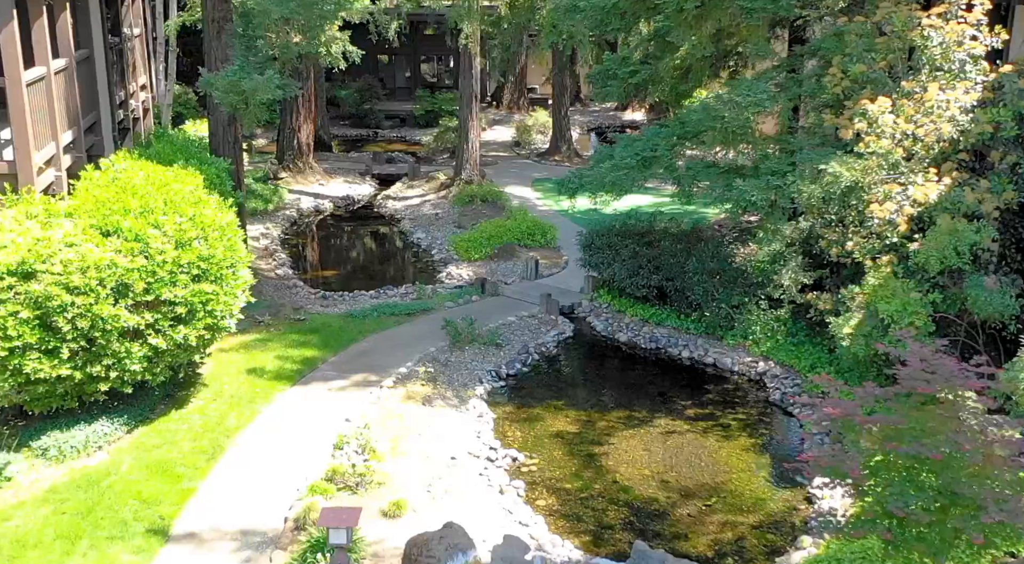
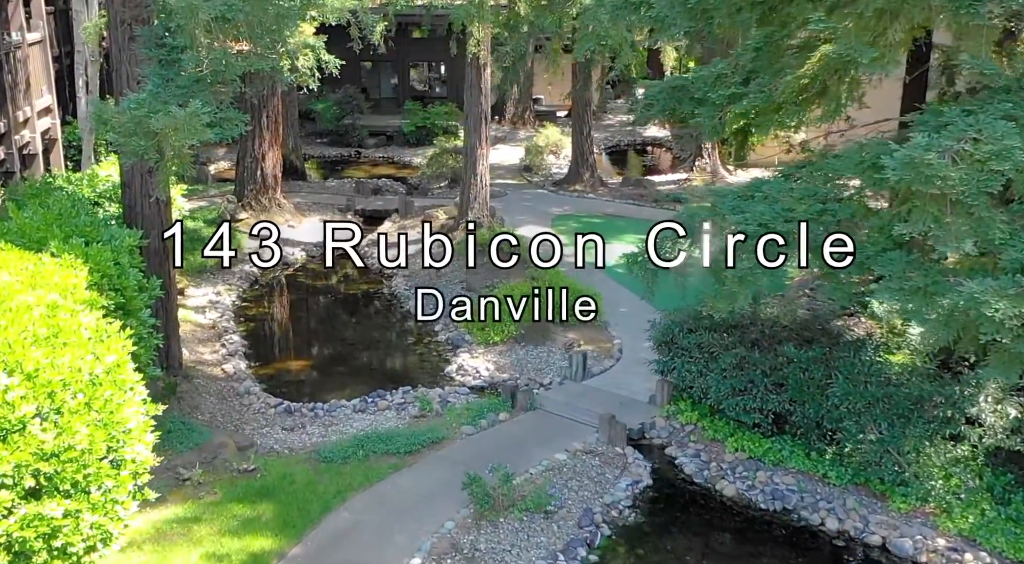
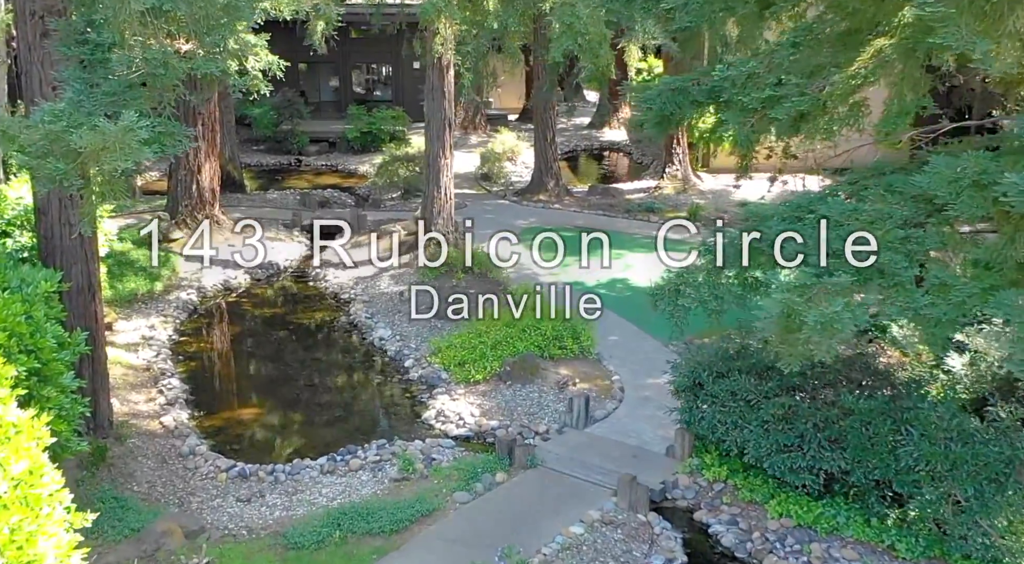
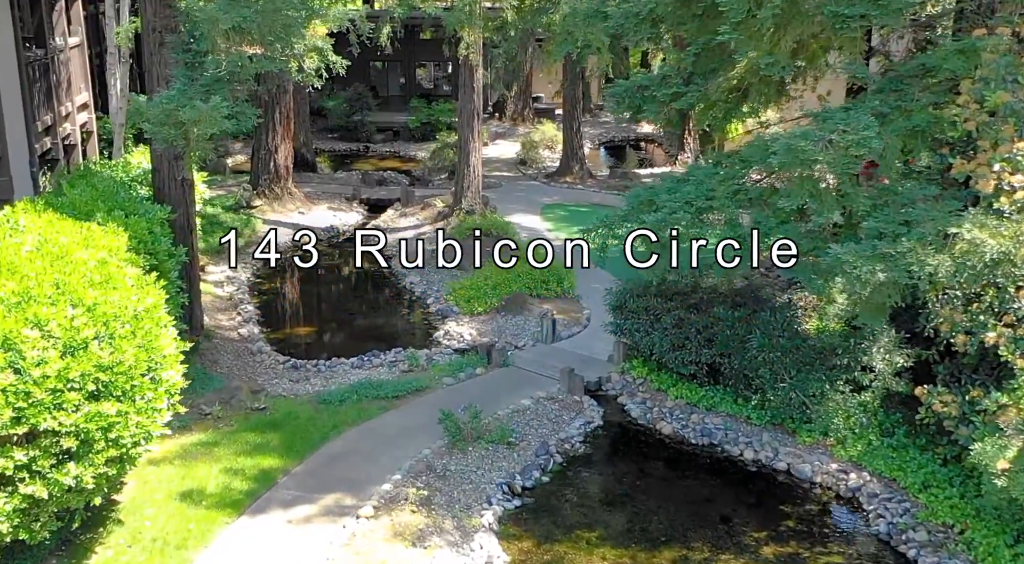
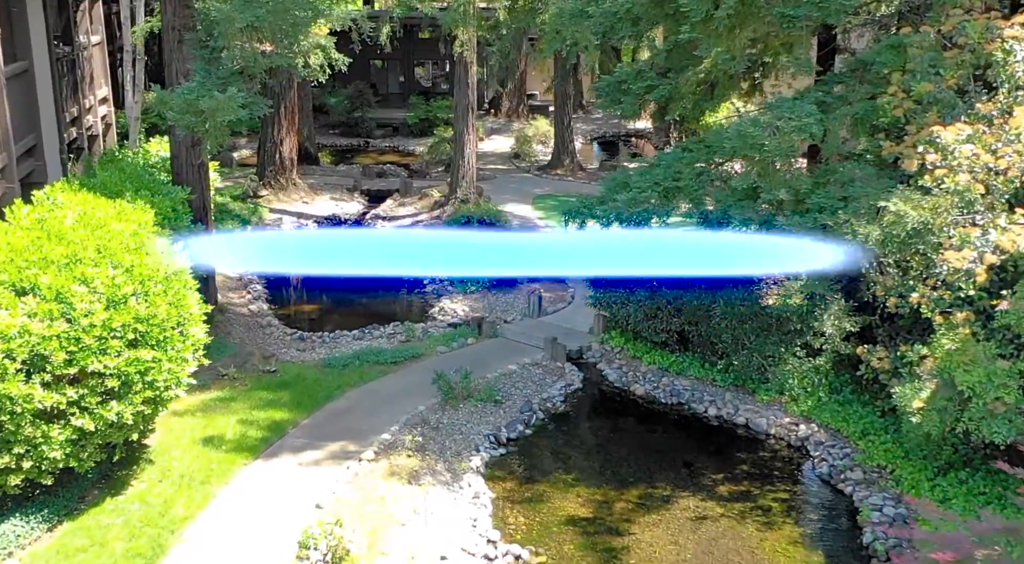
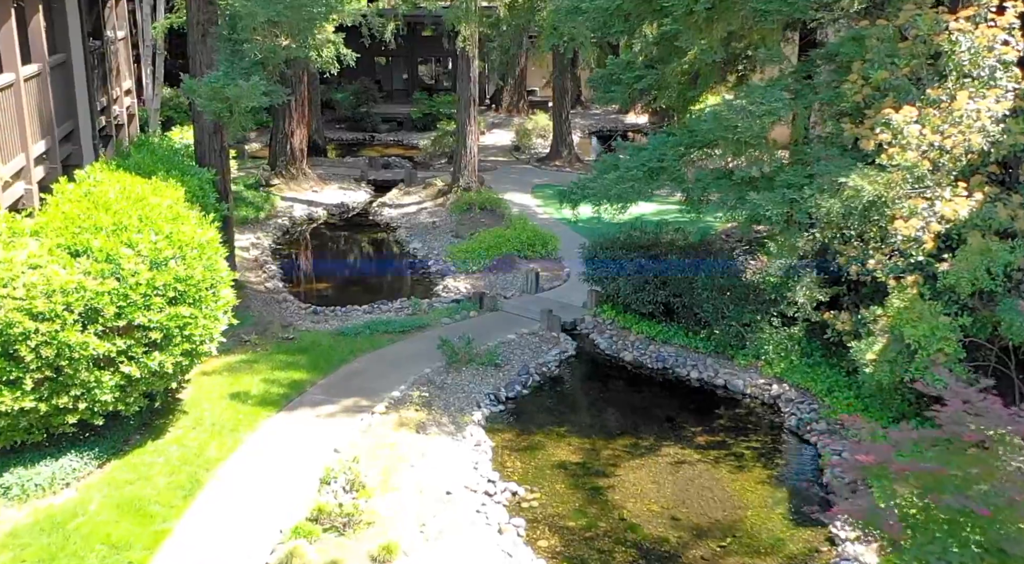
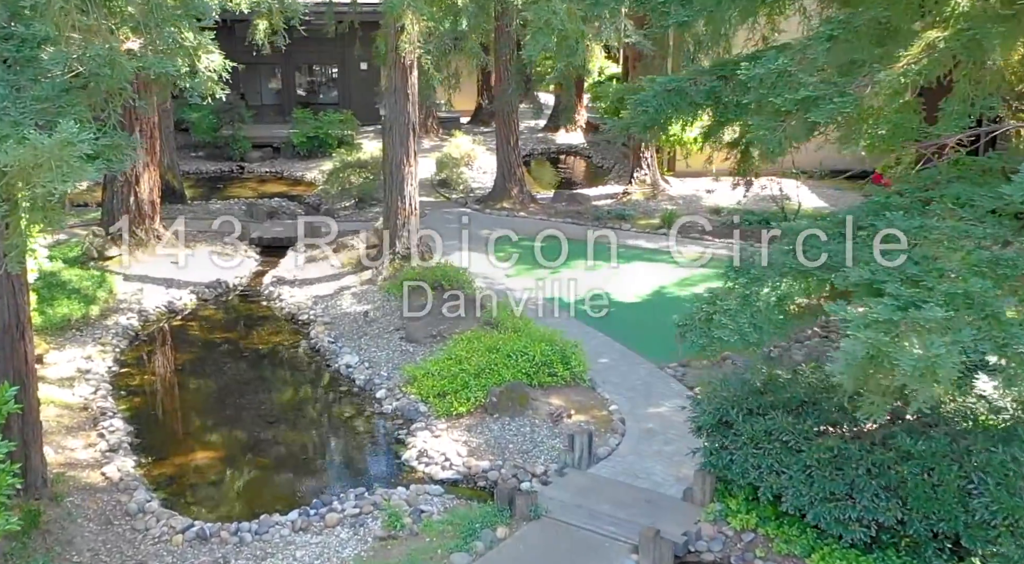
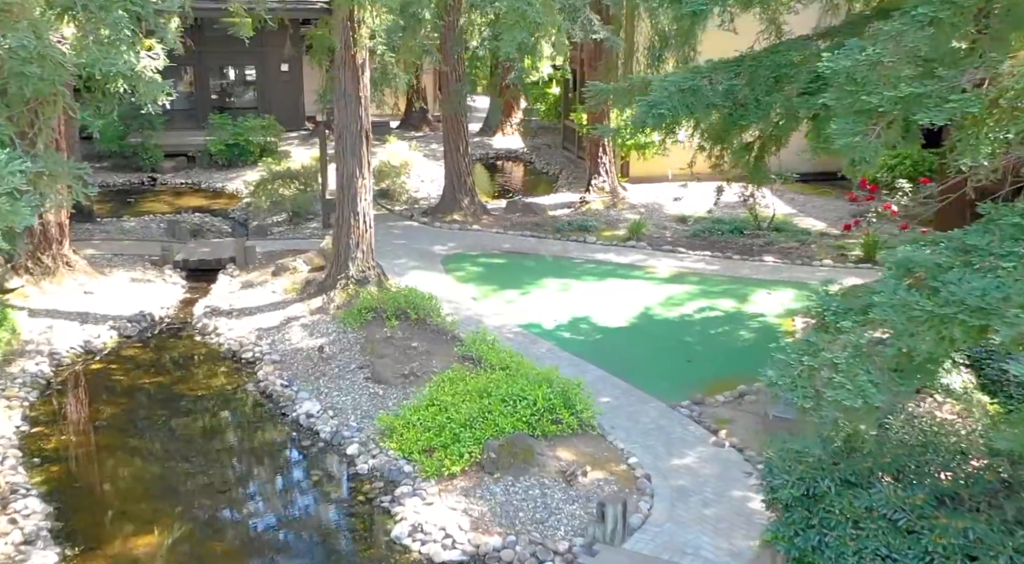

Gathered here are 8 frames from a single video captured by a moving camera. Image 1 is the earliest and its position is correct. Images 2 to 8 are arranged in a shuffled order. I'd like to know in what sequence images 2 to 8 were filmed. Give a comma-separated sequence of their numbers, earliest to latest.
6, 5, 4, 2, 3, 7, 8
